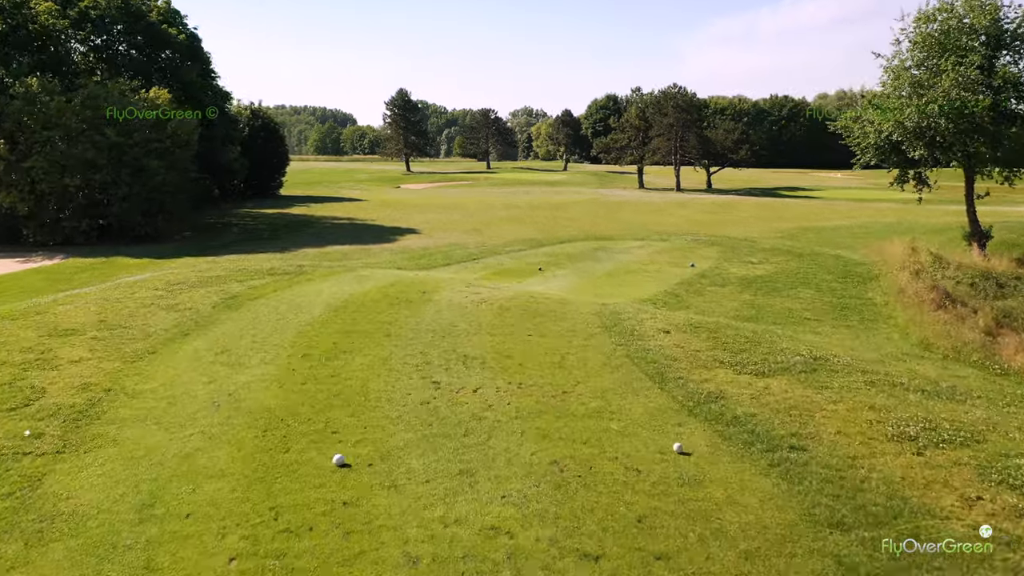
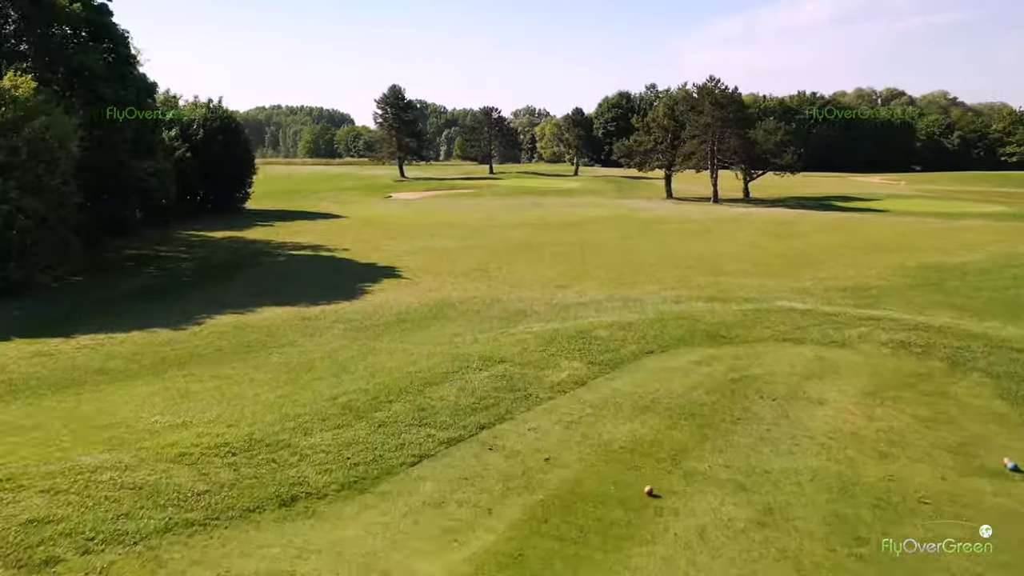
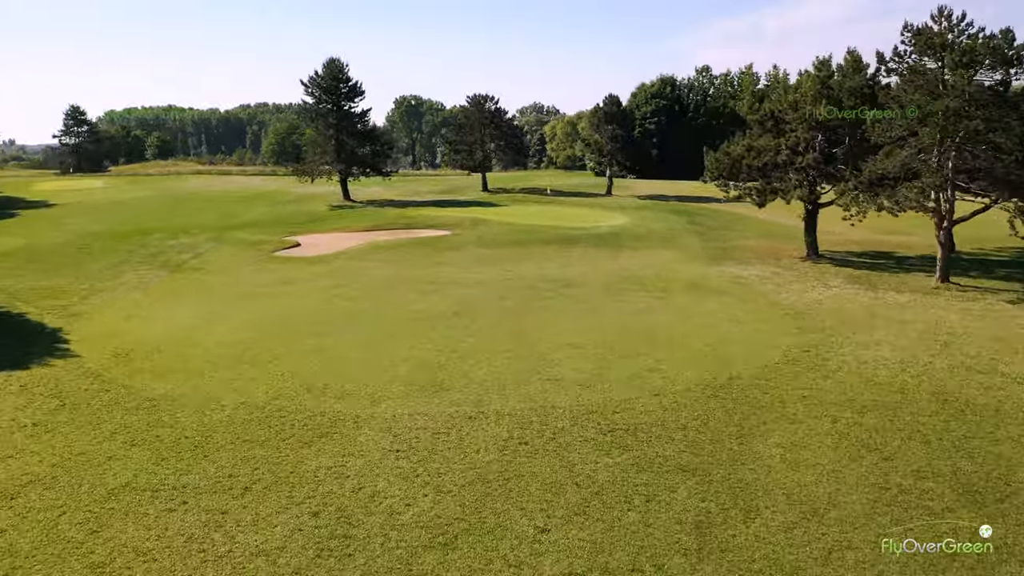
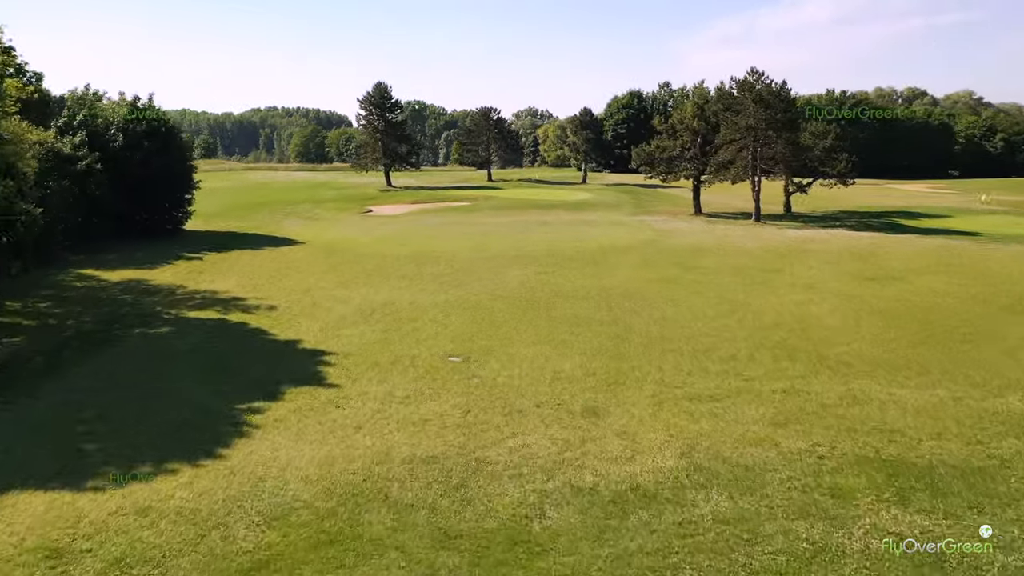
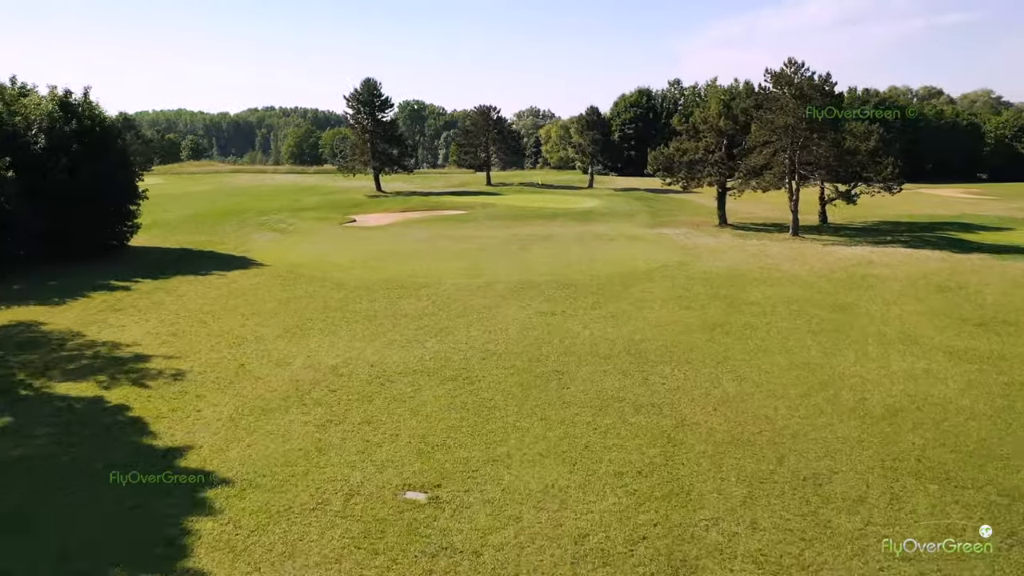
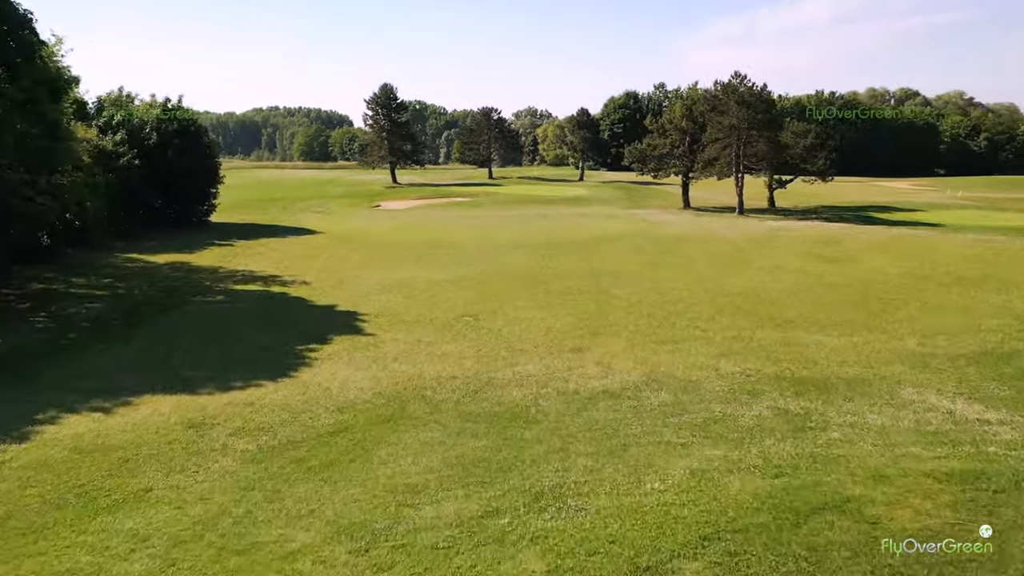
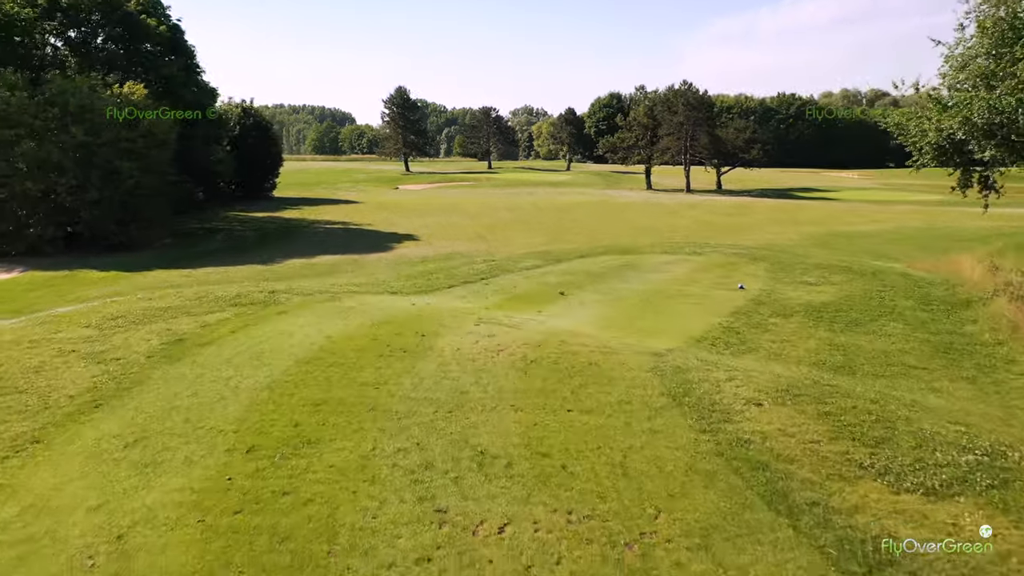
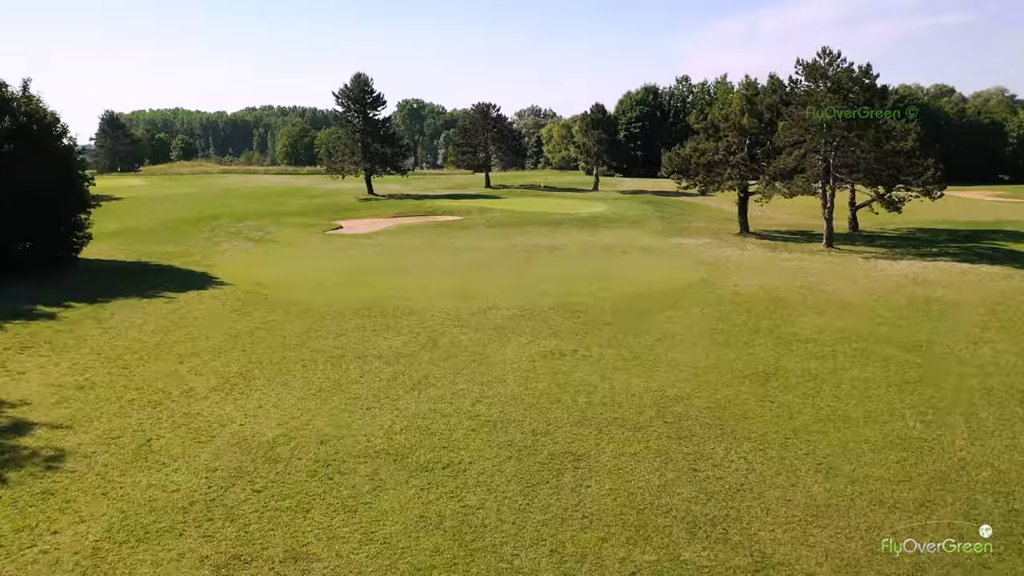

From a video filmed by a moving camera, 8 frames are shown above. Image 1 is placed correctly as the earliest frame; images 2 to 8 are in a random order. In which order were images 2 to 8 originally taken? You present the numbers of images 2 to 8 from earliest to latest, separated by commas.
7, 2, 6, 4, 5, 8, 3
